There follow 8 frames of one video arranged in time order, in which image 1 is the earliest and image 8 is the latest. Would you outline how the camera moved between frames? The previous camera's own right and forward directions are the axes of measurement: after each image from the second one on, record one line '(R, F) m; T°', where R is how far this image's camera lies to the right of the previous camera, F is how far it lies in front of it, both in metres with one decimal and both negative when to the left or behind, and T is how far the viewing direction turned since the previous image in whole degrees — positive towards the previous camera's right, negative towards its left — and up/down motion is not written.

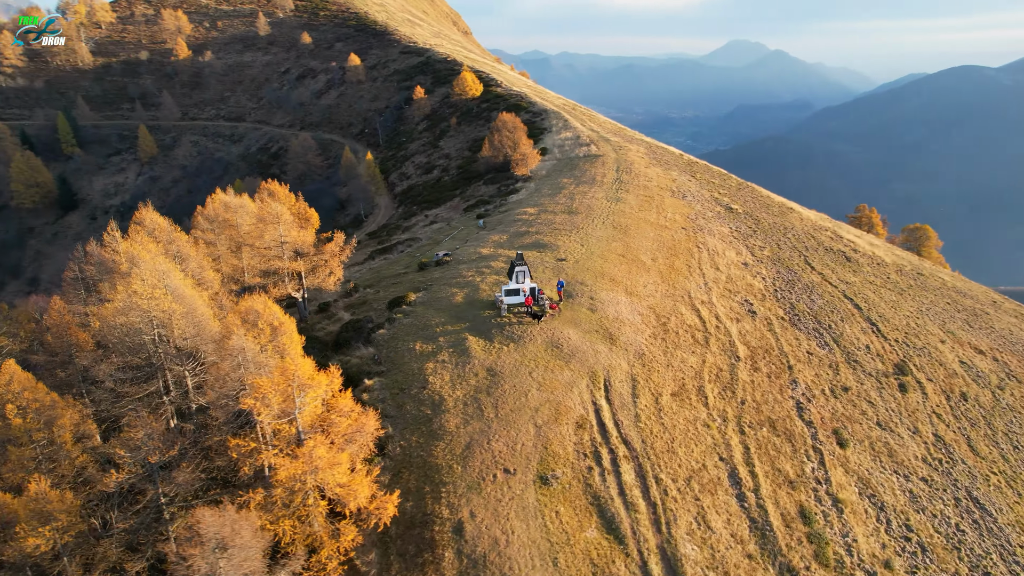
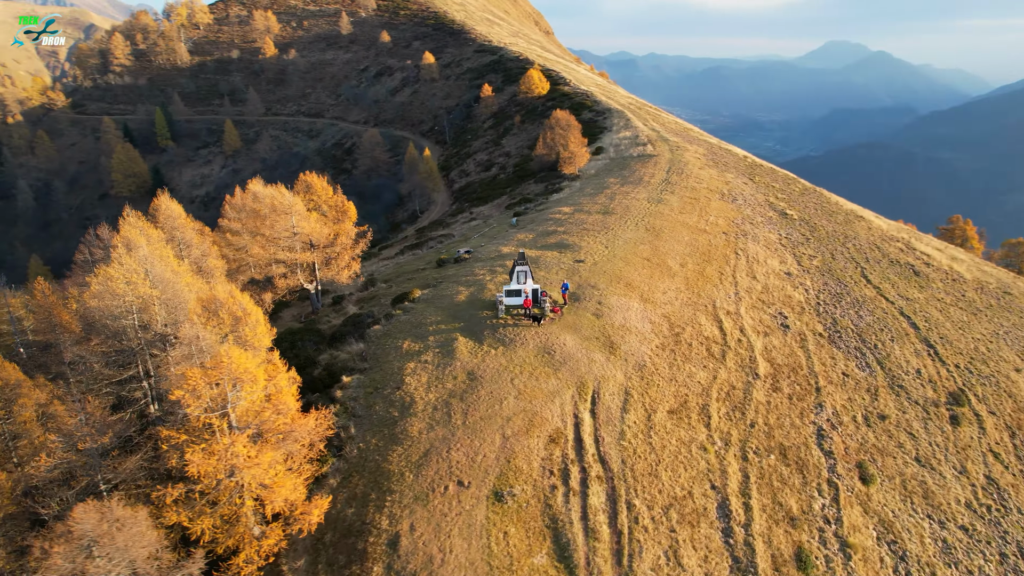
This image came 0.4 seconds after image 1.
(+4.2, +1.7) m; -5°
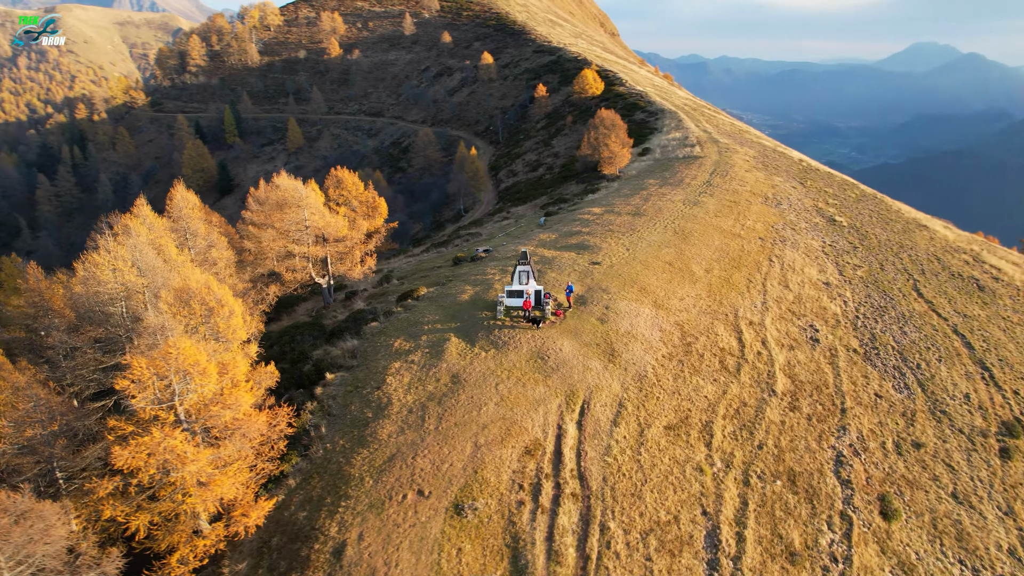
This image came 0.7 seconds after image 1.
(+3.2, +1.5) m; -4°
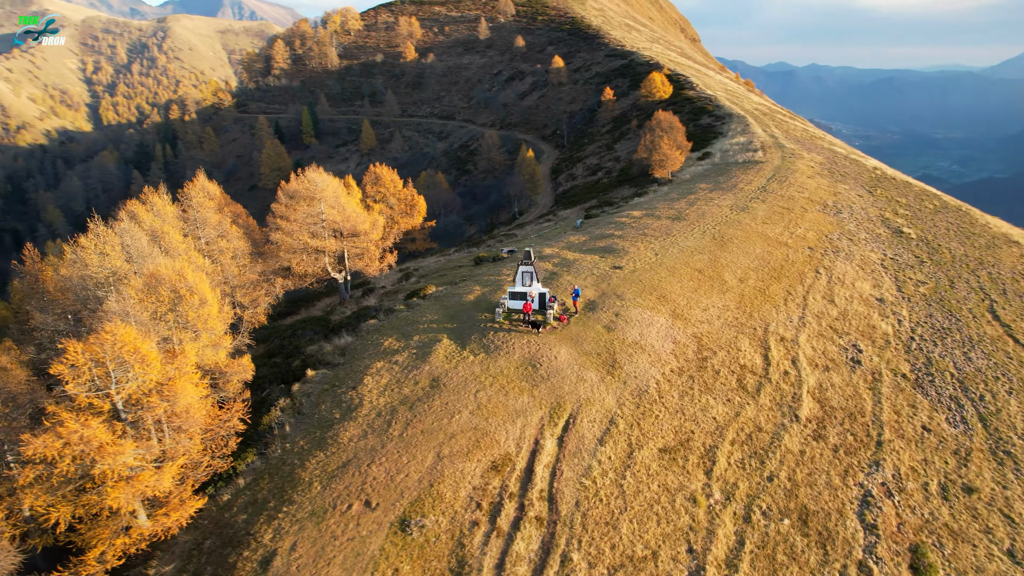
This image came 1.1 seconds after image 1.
(+3.7, +2.0) m; -5°
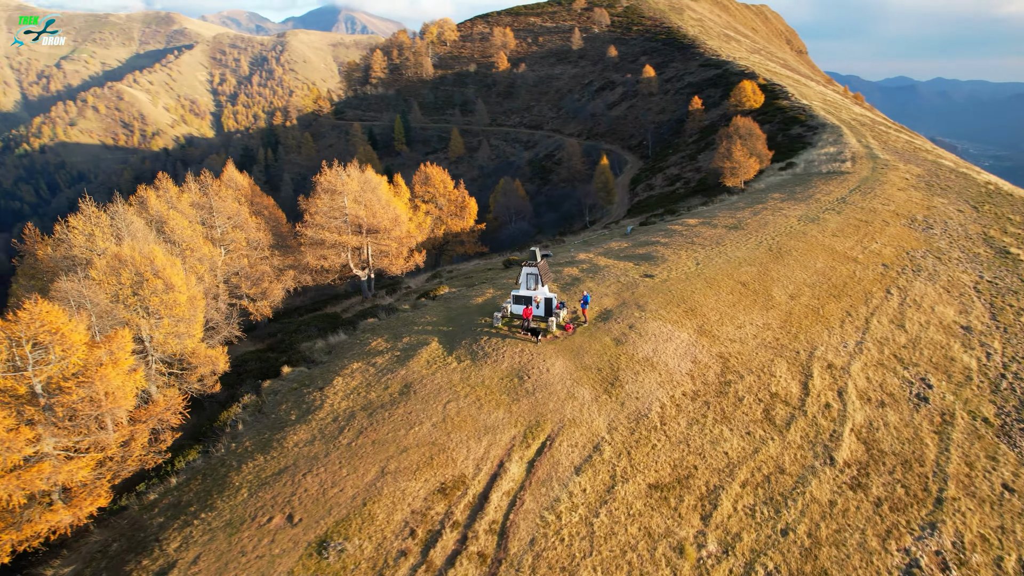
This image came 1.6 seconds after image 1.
(+4.5, +2.9) m; -7°
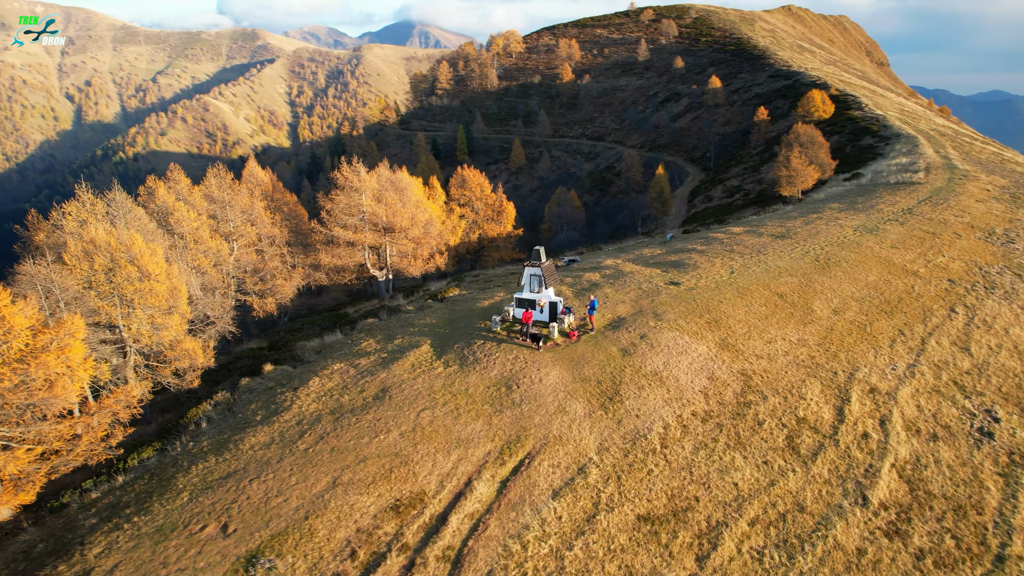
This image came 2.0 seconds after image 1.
(+3.2, +2.3) m; -5°
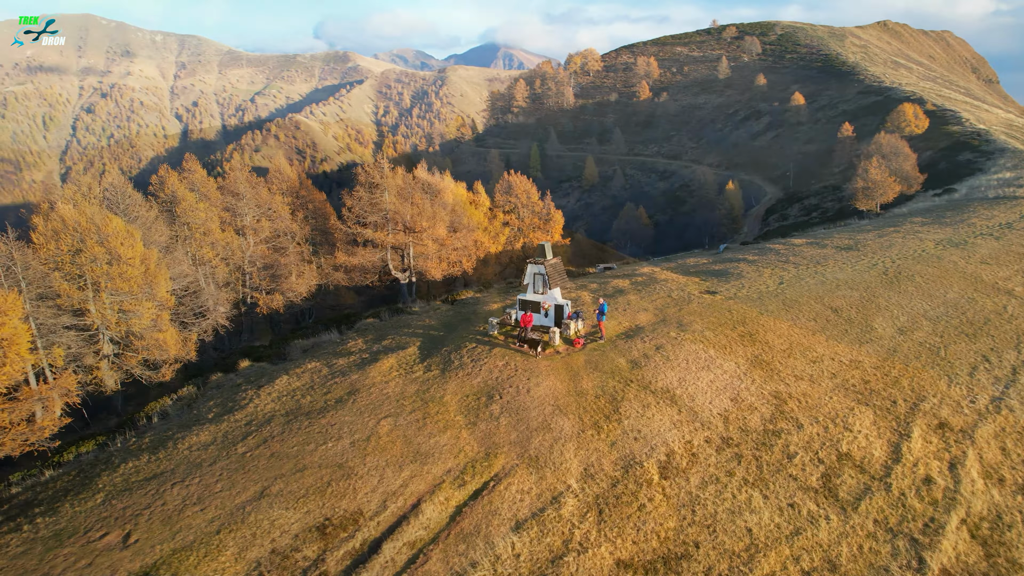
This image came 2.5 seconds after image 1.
(+3.8, +3.1) m; -6°
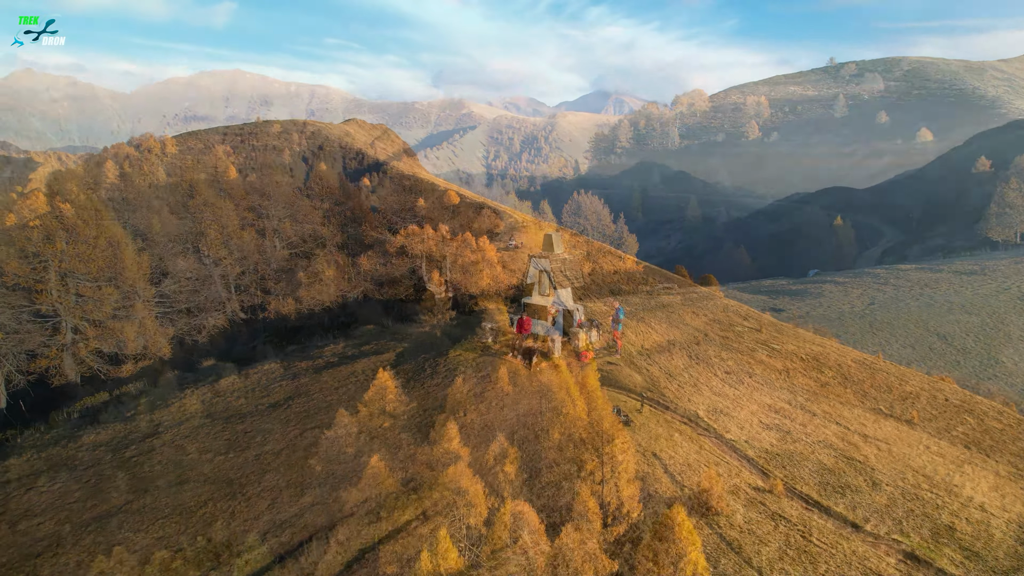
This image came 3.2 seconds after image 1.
(+5.1, +5.0) m; -9°
